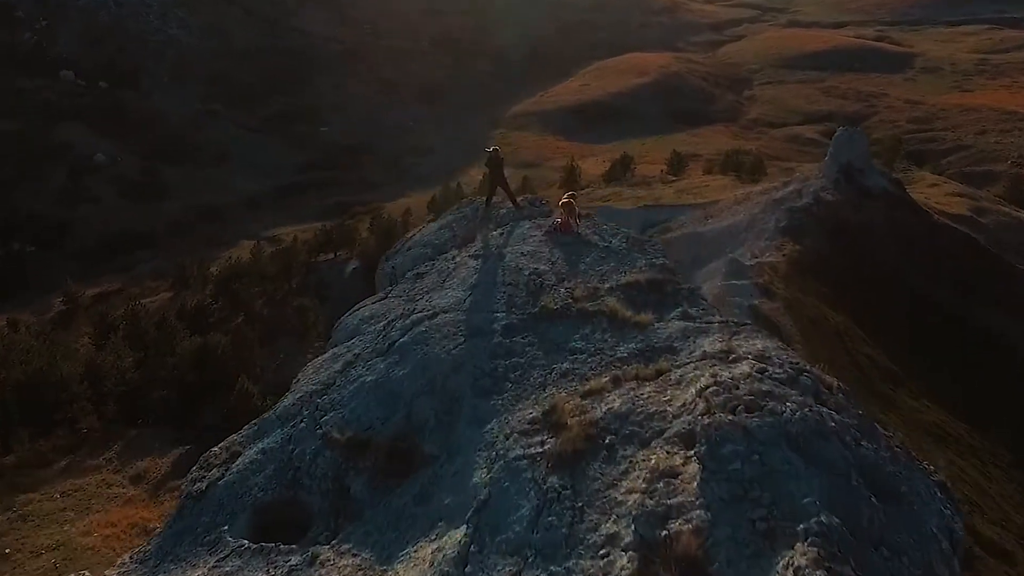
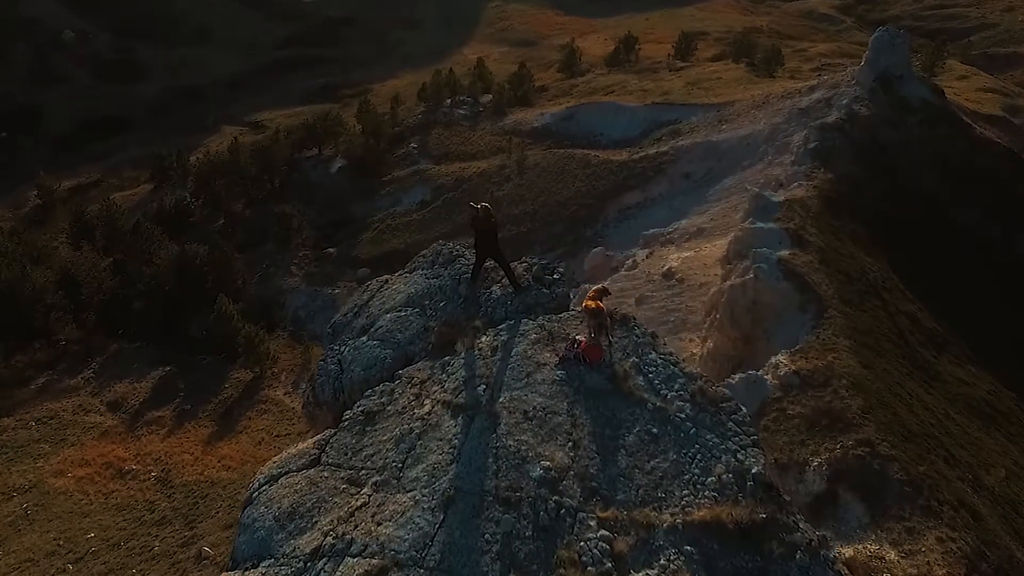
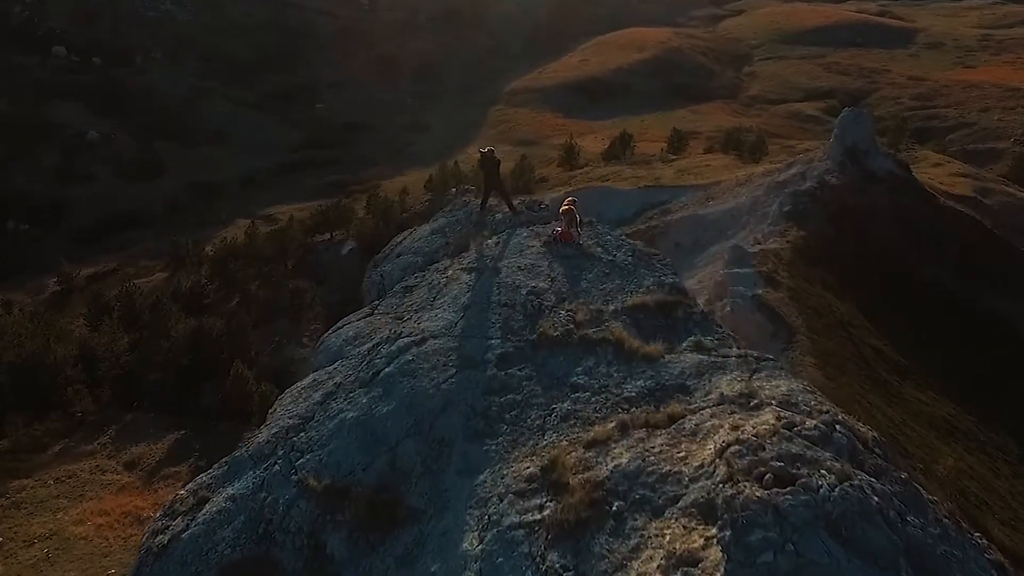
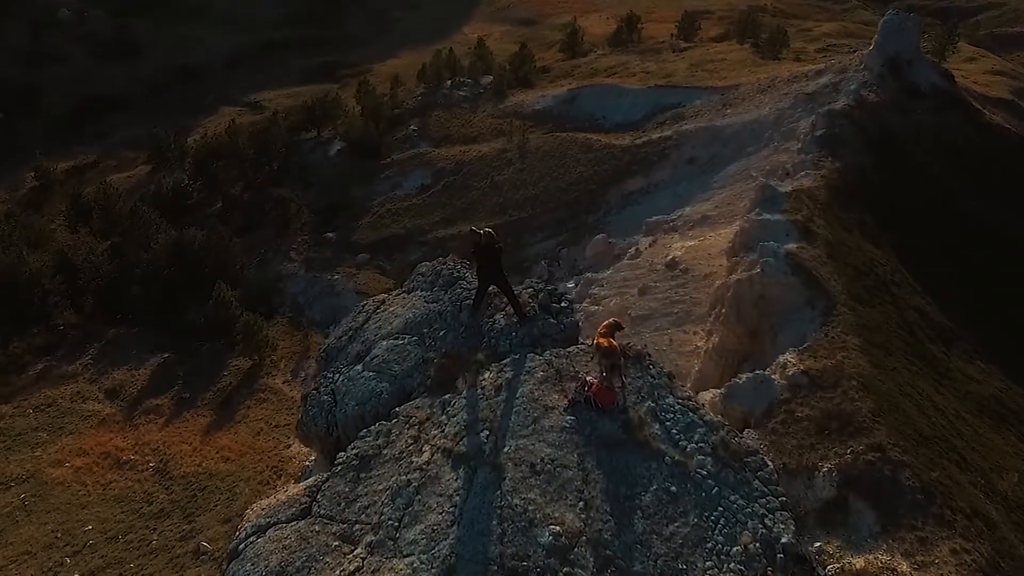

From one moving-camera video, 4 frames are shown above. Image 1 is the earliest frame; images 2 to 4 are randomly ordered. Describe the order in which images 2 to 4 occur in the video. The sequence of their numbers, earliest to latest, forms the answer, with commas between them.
3, 2, 4
